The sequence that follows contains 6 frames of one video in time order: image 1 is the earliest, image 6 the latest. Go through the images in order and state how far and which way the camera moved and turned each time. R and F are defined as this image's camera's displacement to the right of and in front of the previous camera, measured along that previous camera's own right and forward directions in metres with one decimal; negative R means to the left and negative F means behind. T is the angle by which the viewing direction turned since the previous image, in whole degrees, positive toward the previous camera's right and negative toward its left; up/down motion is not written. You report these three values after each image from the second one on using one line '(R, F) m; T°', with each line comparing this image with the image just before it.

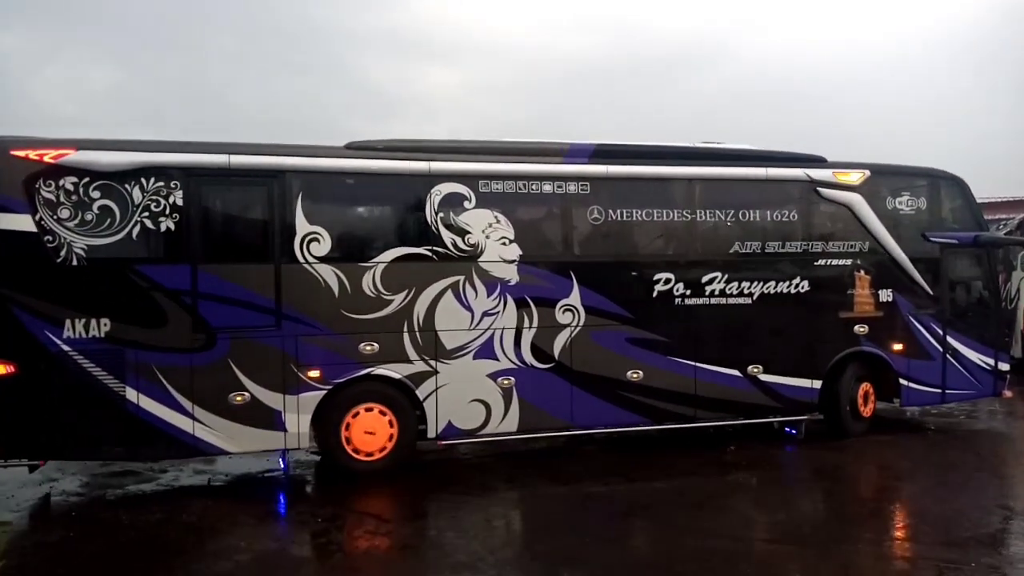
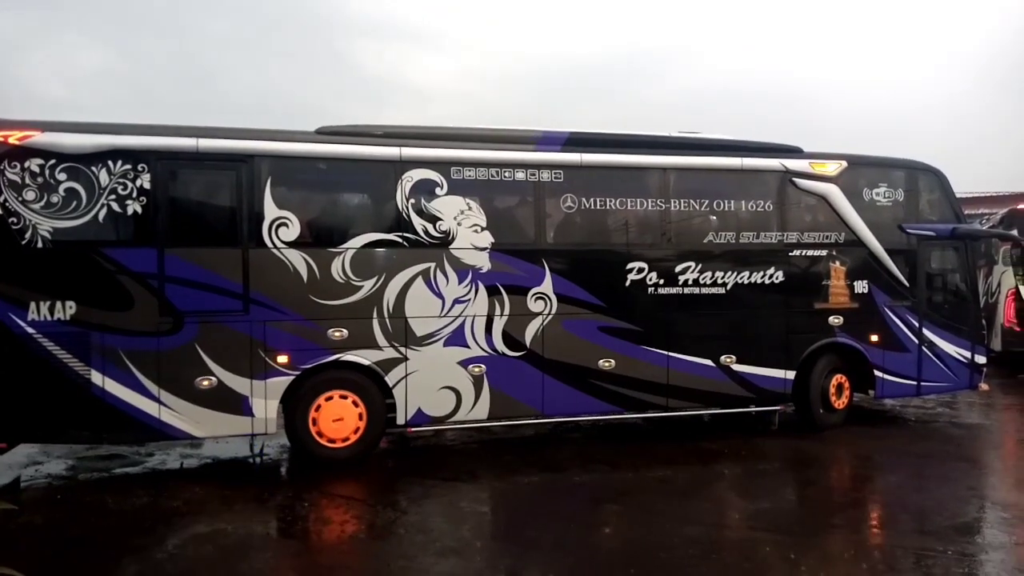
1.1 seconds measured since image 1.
(+0.3, 0.0) m; 0°
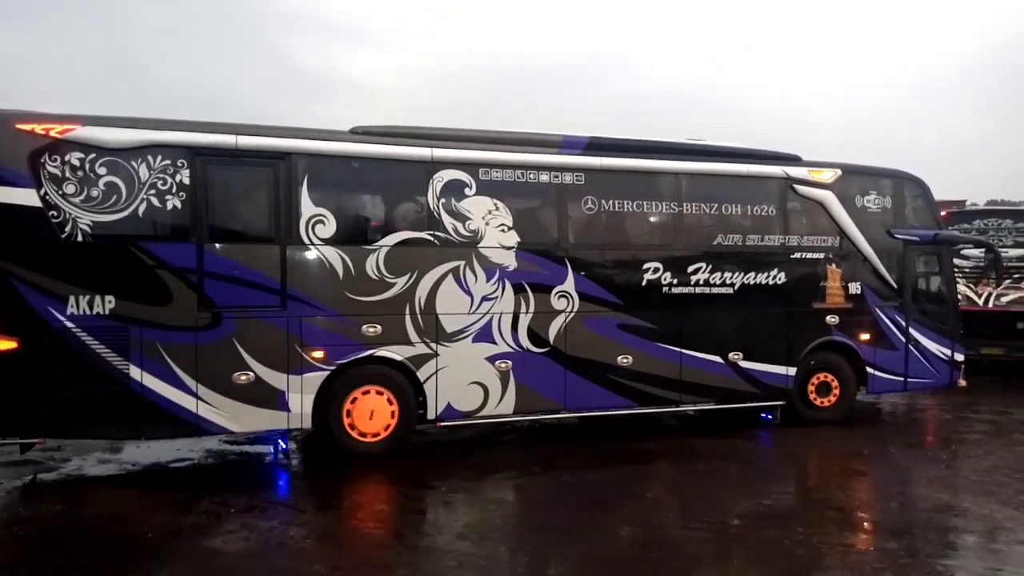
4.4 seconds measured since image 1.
(-0.8, -0.2) m; +4°
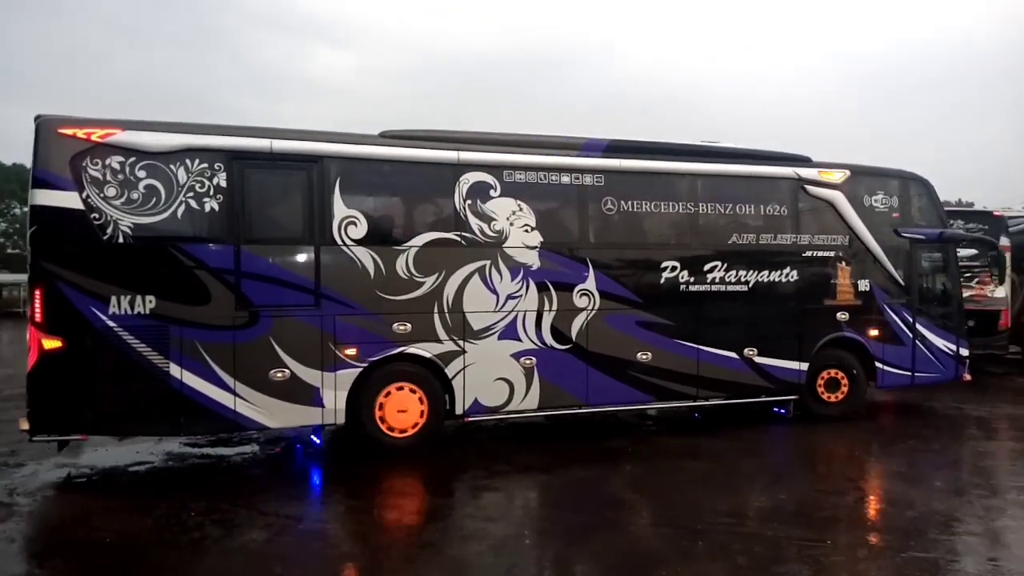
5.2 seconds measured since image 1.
(-0.3, -0.2) m; +1°
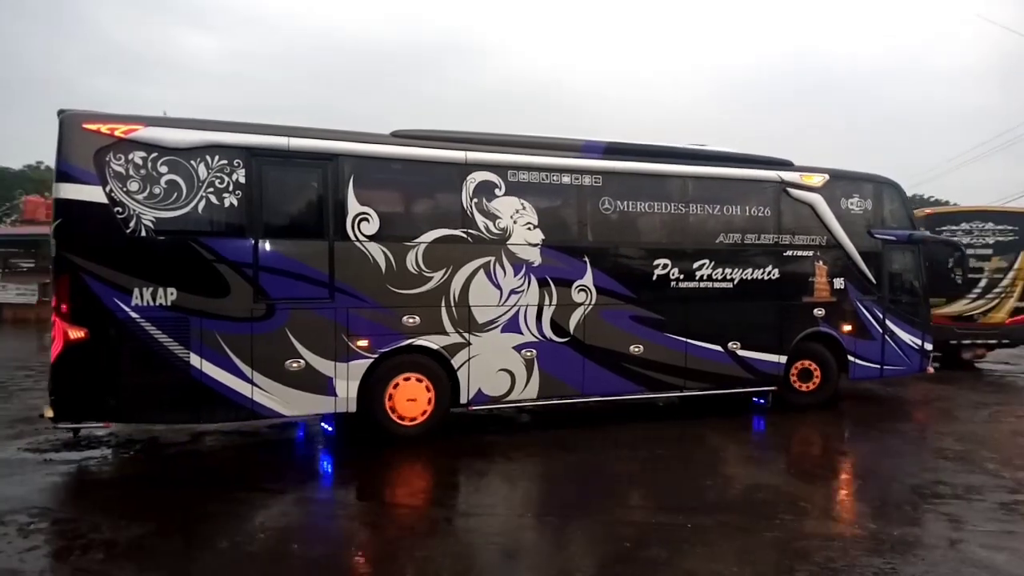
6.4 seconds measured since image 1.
(-0.4, -0.3) m; +3°
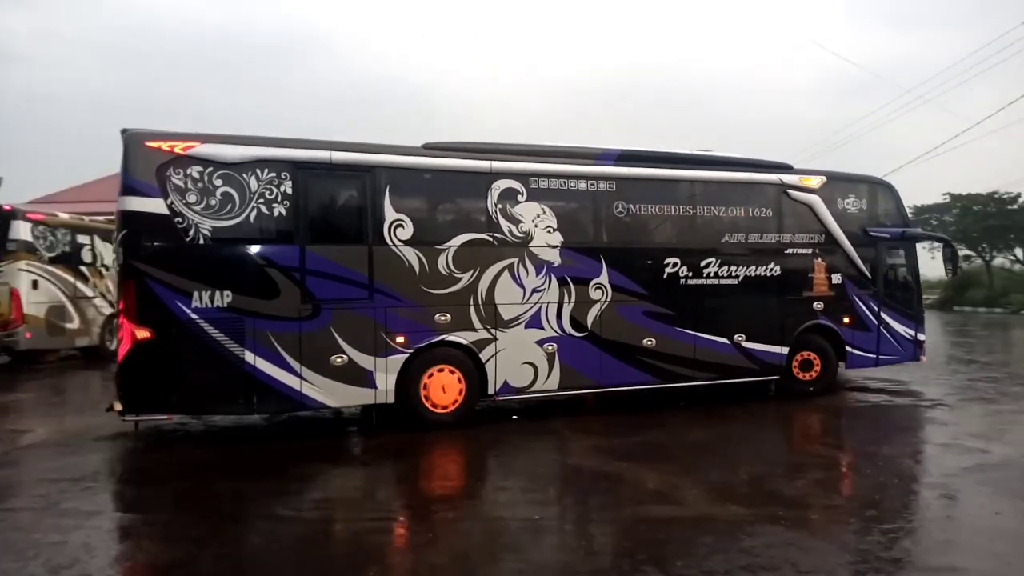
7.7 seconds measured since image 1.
(-0.3, -0.6) m; 0°
